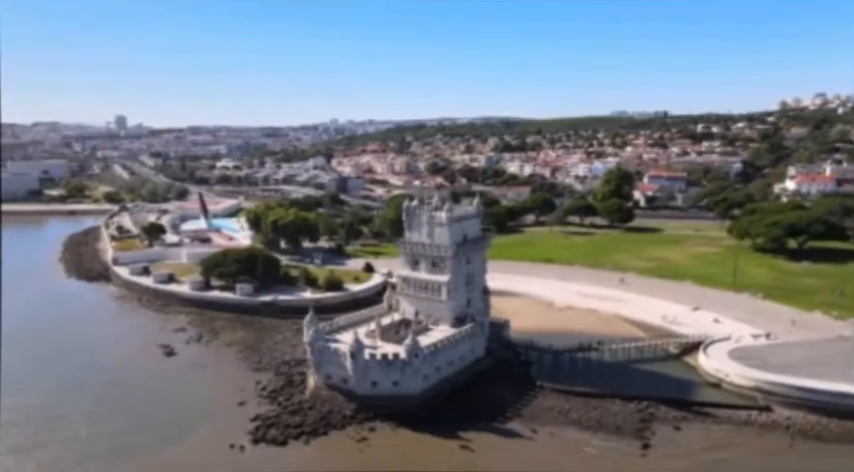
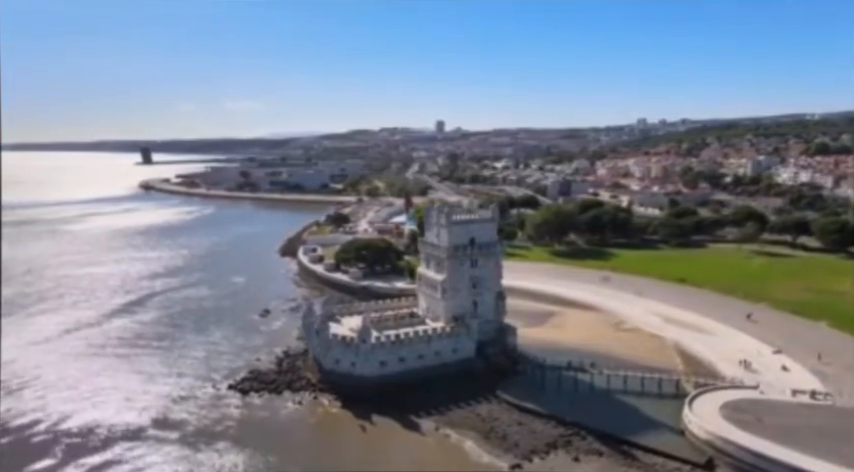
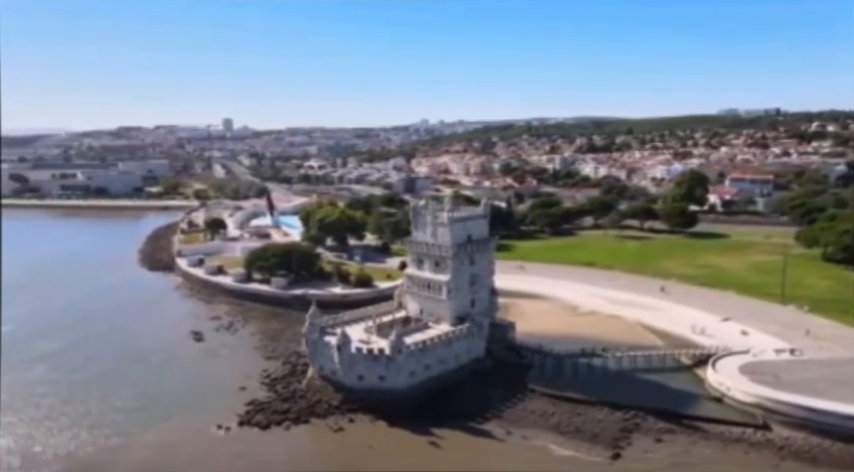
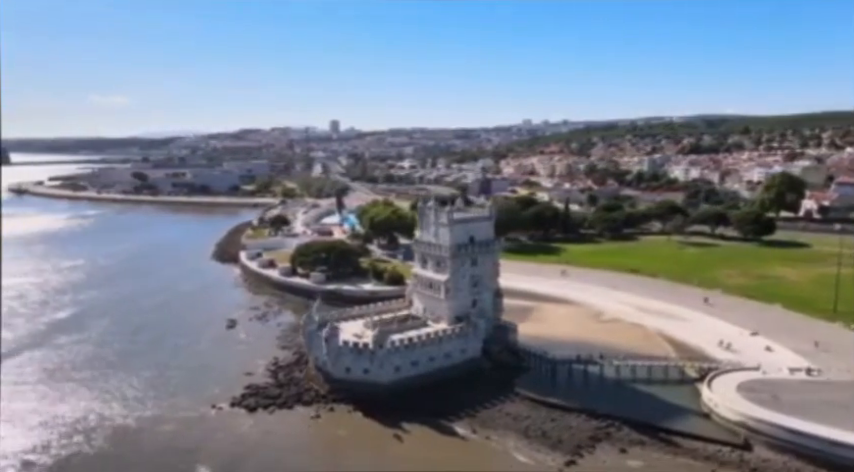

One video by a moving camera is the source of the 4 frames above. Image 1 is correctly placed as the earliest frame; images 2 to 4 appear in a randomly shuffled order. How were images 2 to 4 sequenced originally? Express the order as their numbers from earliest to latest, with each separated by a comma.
3, 4, 2
